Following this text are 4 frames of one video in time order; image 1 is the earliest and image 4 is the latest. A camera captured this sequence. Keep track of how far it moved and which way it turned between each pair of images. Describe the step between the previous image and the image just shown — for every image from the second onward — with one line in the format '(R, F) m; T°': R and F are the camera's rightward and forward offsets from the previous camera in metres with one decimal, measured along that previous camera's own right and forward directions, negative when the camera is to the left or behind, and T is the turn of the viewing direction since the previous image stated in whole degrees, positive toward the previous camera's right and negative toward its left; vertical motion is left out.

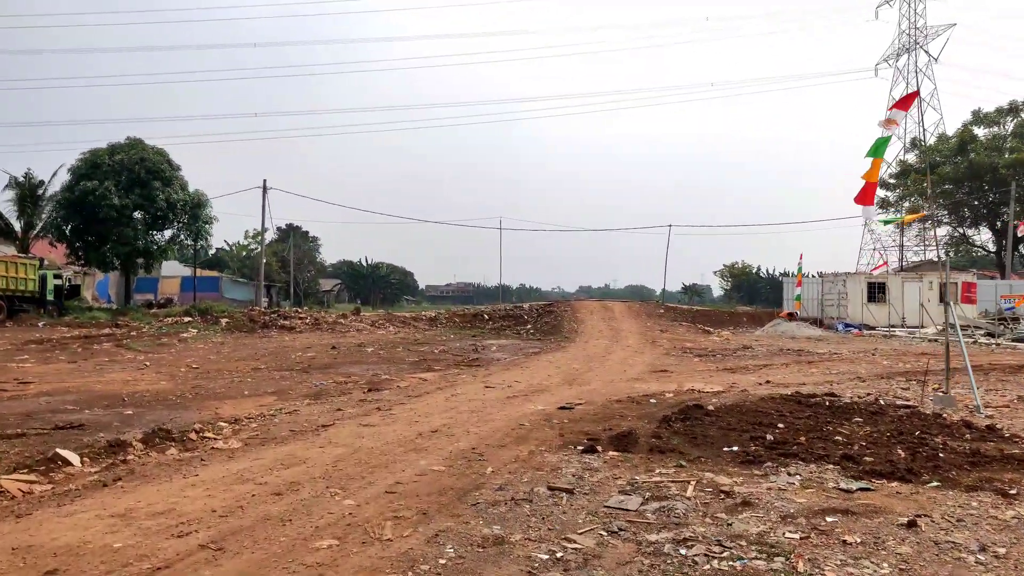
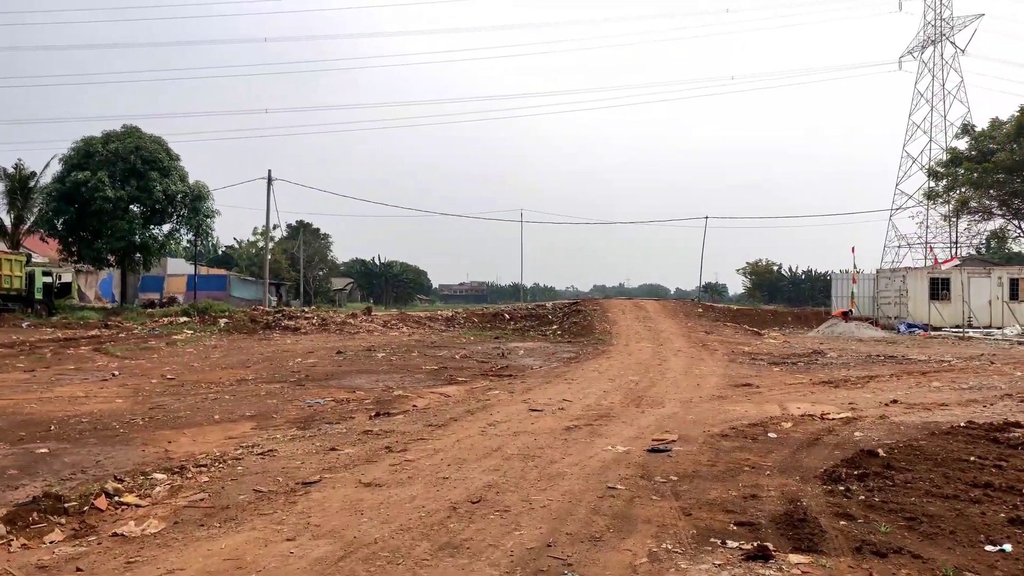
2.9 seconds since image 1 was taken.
(-0.4, +2.5) m; -1°
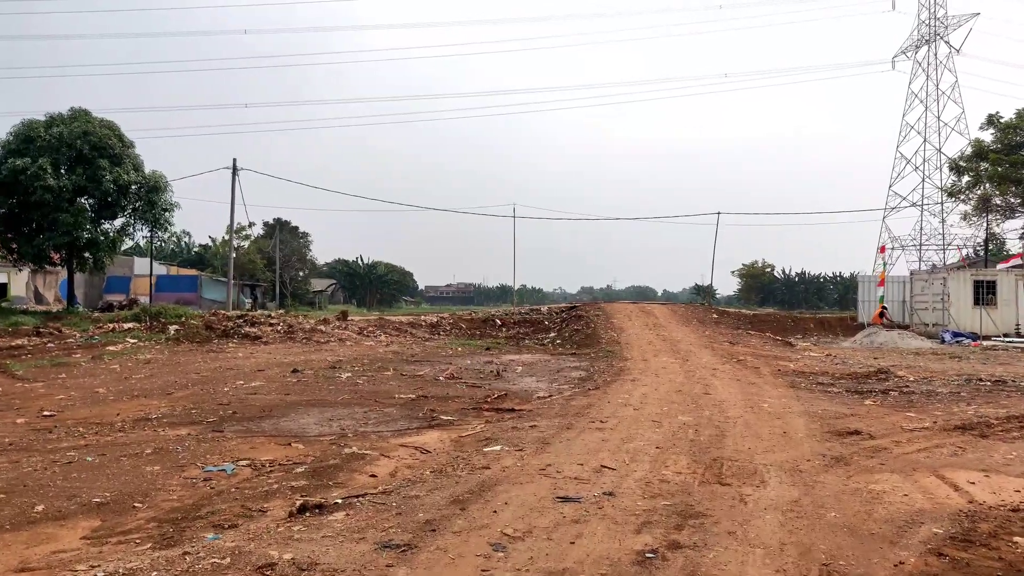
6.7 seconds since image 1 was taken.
(-0.2, +3.1) m; +1°
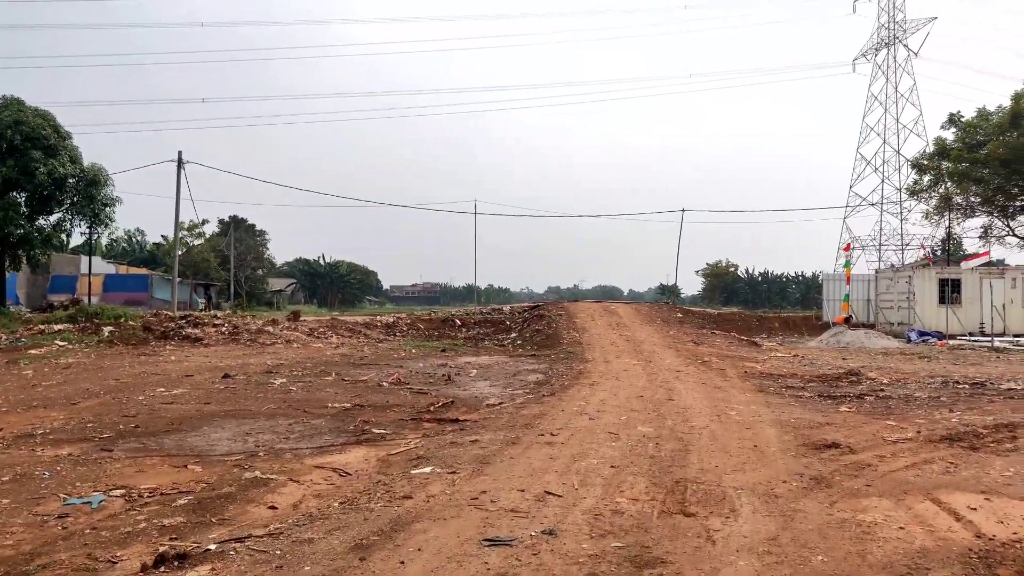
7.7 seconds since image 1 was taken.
(+0.2, +0.9) m; +2°
